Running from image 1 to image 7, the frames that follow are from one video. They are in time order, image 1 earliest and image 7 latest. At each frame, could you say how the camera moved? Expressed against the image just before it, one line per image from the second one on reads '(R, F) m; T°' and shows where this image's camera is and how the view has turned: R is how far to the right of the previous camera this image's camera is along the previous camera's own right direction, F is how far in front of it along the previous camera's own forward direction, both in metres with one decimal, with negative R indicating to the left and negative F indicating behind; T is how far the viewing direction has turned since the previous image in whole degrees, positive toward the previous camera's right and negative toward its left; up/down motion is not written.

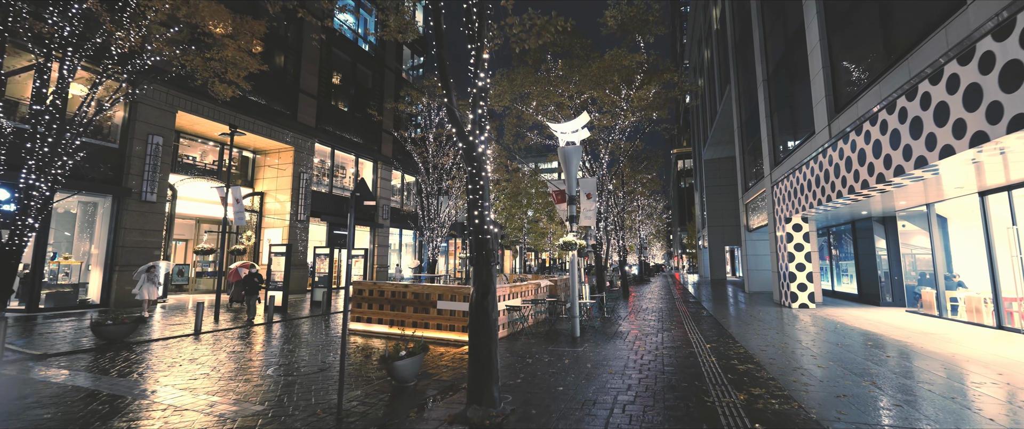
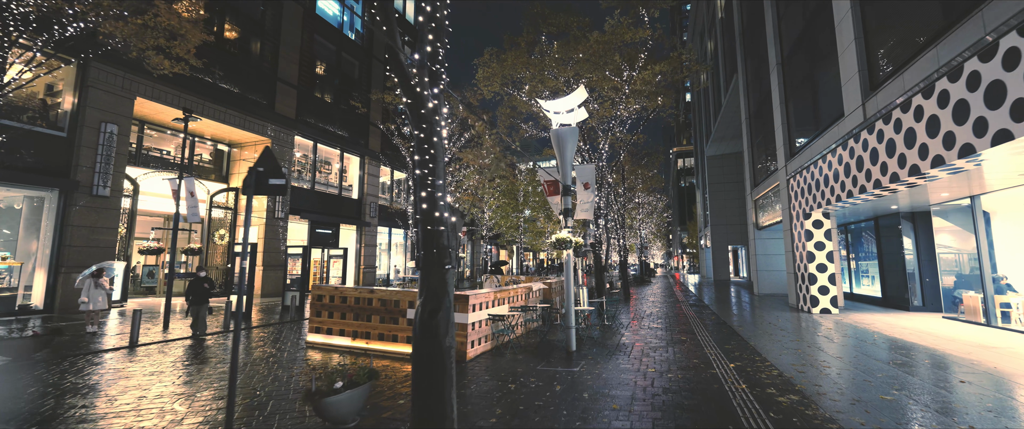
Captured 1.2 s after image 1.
(+0.3, +1.4) m; 0°
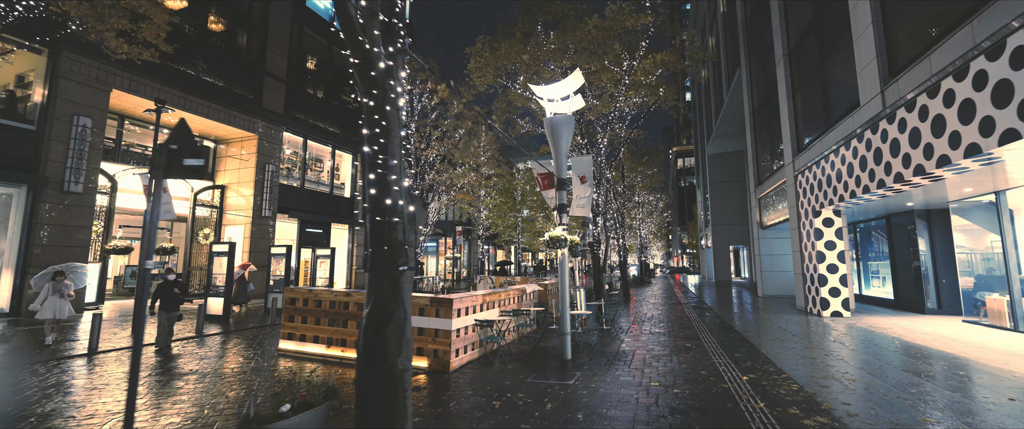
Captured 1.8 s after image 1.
(+0.2, +0.7) m; 0°
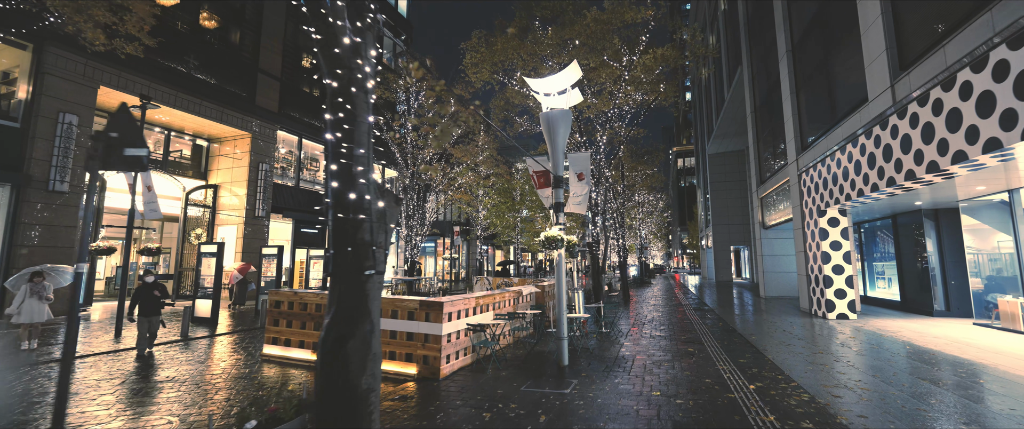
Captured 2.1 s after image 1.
(+0.1, +0.3) m; 0°
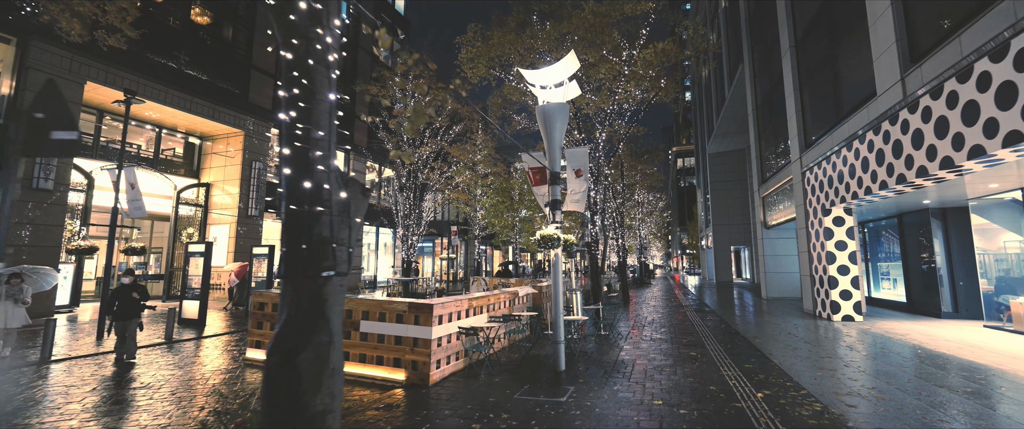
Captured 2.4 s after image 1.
(+0.1, +0.3) m; 0°
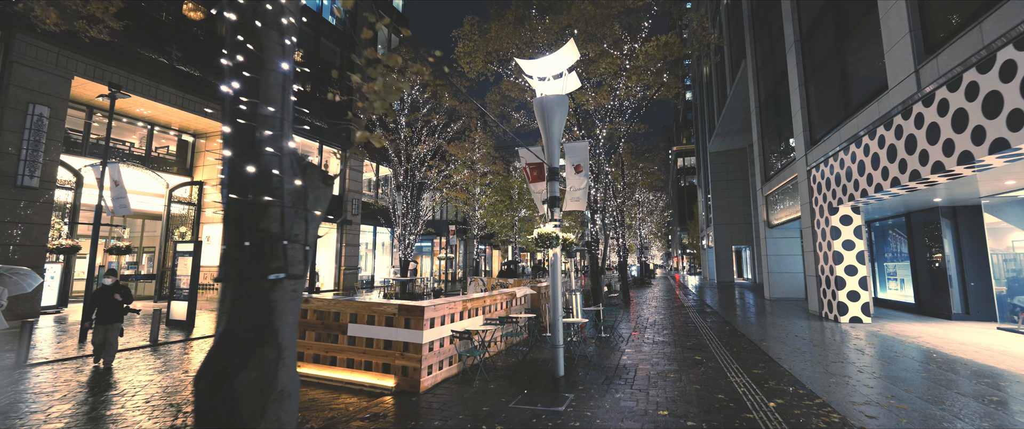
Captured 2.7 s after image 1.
(+0.1, +0.3) m; 0°
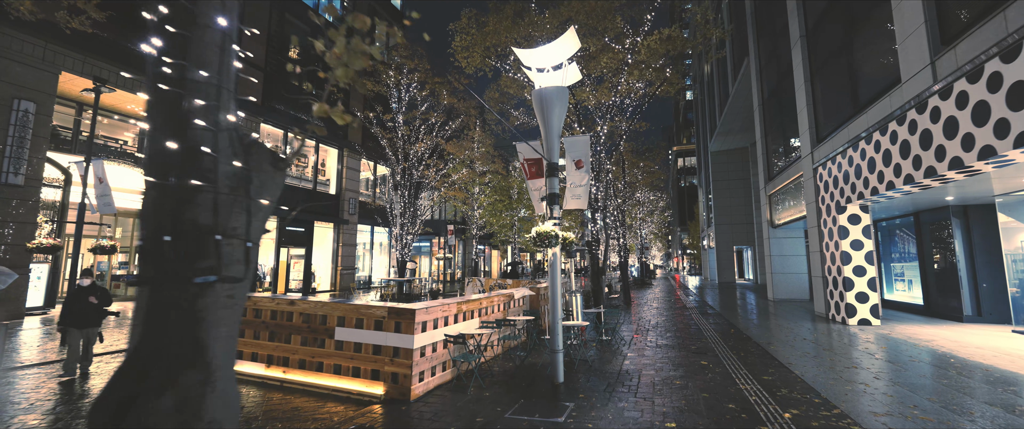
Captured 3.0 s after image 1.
(0.0, +0.3) m; 0°
